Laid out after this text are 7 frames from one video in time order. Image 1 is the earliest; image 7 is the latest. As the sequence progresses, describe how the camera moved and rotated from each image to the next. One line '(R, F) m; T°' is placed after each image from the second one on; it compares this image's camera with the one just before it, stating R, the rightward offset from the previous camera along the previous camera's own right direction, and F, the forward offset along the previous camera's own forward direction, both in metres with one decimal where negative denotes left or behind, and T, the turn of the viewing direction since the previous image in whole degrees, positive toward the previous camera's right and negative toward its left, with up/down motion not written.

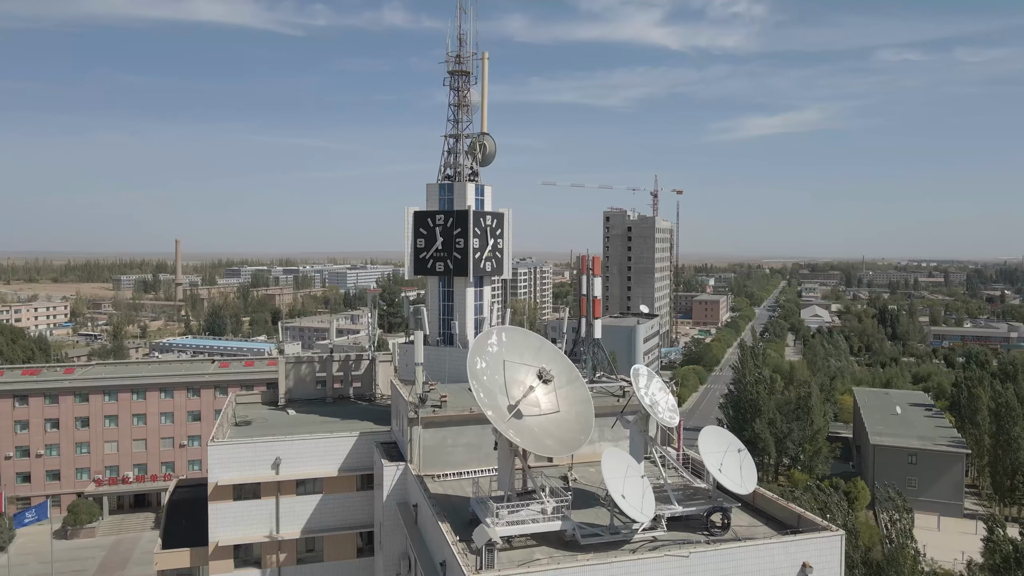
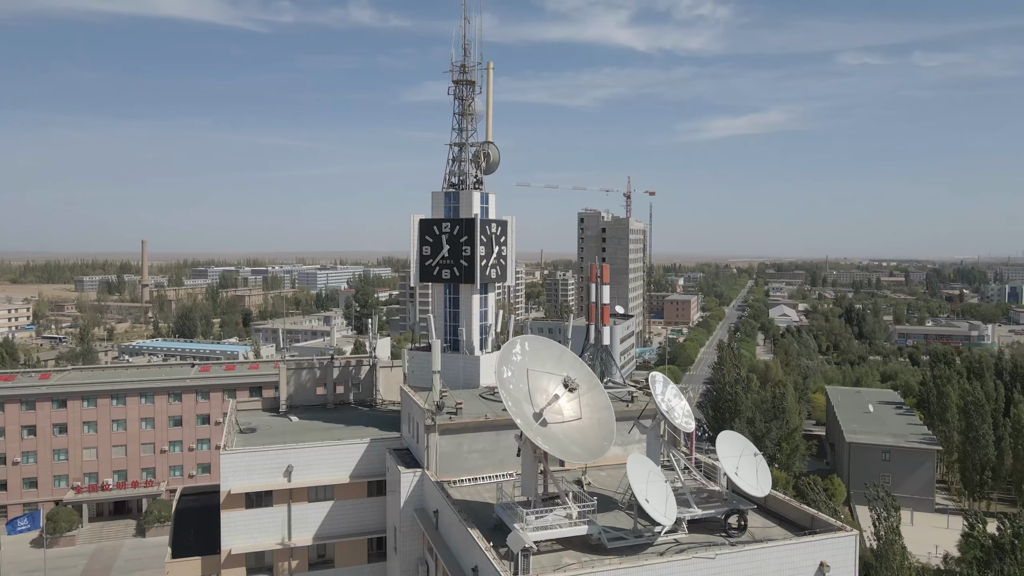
(-0.4, -0.1) m; +2°
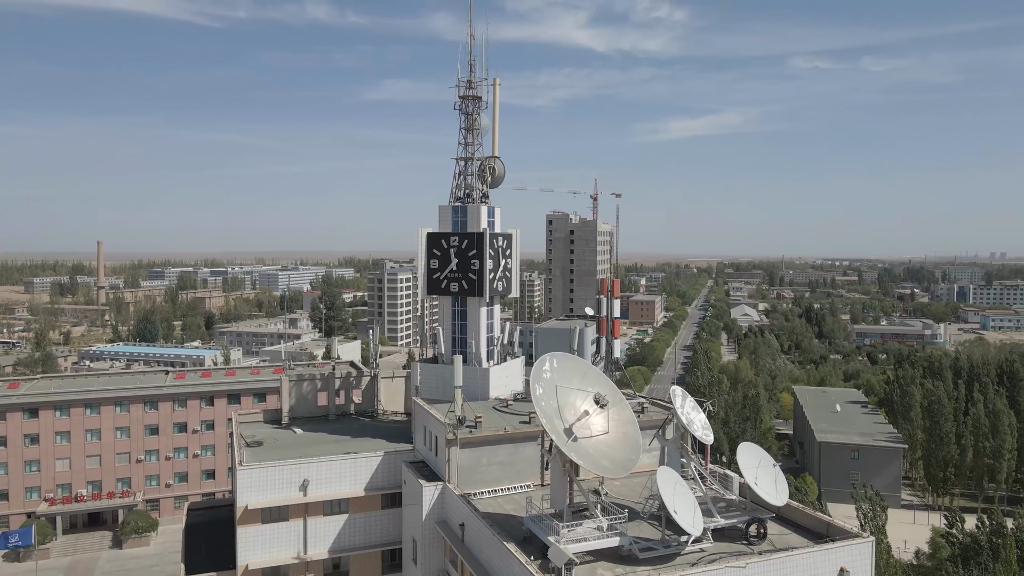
(-0.5, -0.2) m; +3°
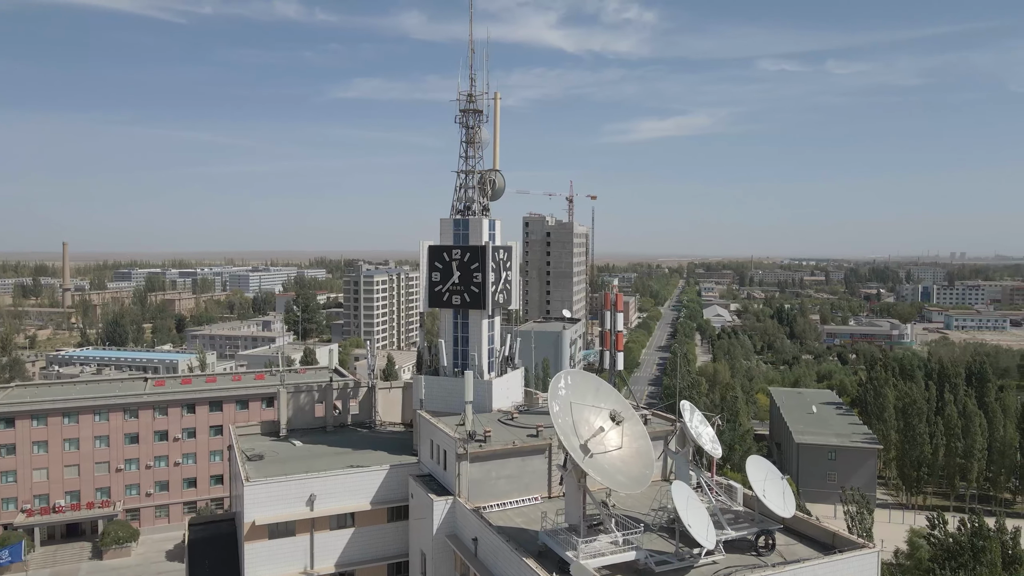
(-0.3, -0.1) m; +2°
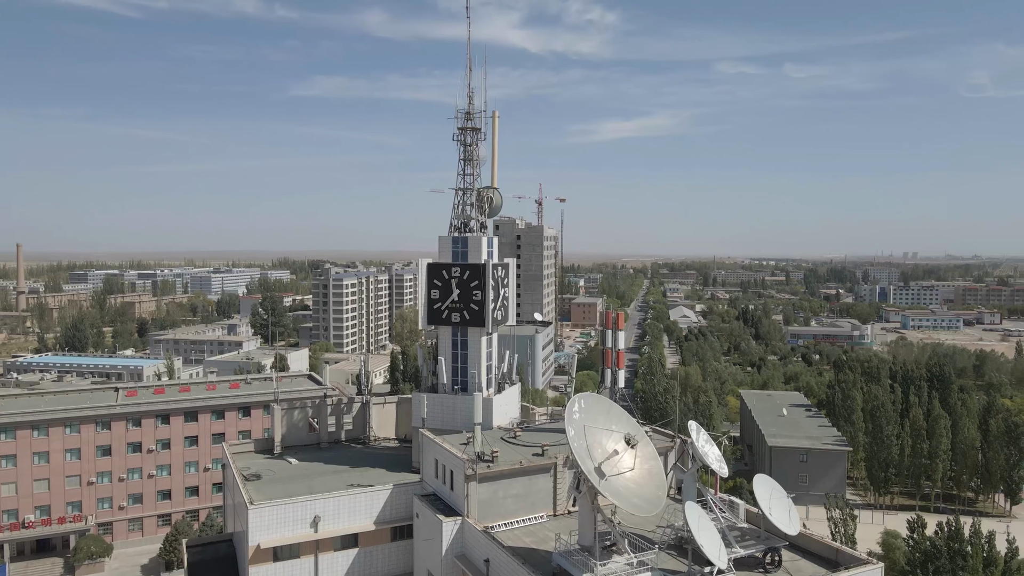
(-0.4, -0.1) m; +2°
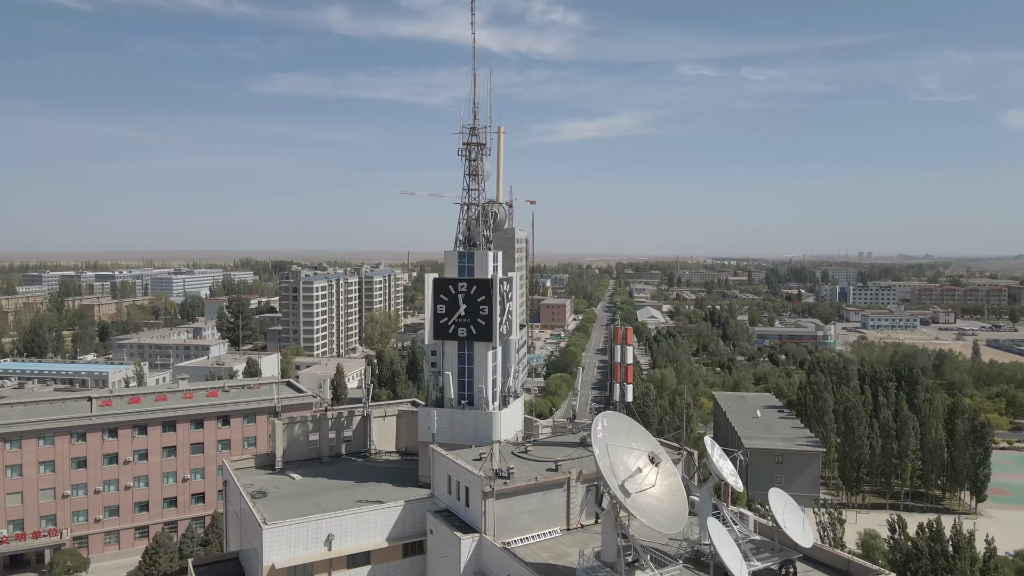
(-0.5, -0.1) m; +2°
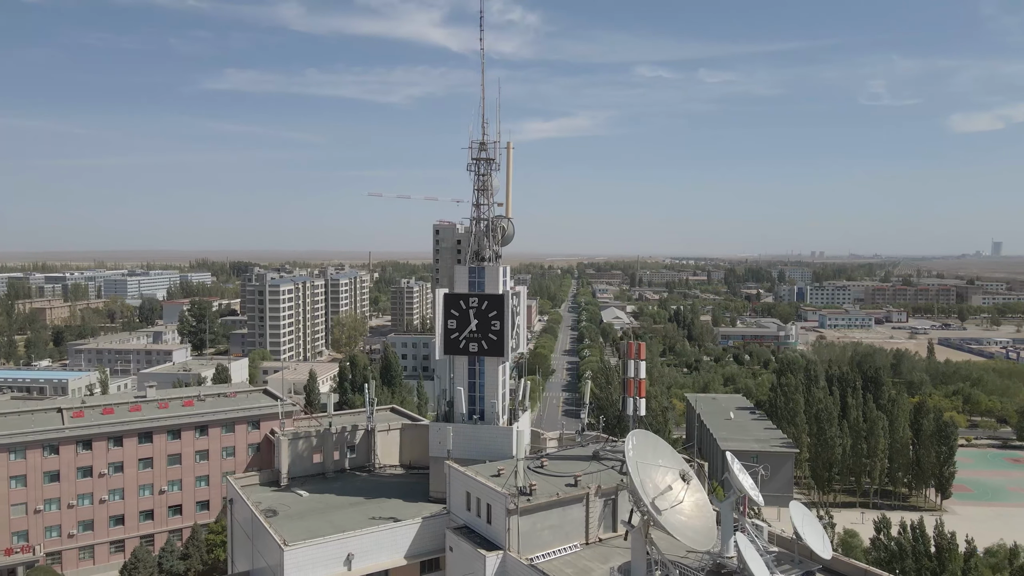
(-0.6, -0.1) m; +3°
